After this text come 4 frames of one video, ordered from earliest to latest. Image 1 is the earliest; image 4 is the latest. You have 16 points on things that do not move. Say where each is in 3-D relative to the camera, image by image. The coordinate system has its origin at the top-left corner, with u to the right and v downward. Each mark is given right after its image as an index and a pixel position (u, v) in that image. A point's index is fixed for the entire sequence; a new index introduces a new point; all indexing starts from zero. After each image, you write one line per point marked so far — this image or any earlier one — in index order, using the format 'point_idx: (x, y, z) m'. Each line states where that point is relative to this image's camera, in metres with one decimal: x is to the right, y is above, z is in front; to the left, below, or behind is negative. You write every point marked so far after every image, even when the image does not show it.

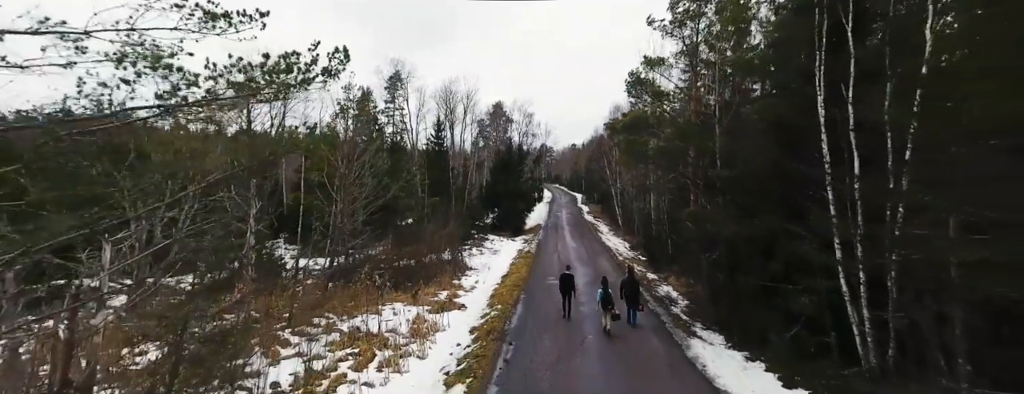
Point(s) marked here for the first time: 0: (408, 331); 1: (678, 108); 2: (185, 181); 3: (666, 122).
0: (-2.8, -3.6, +11.6) m
1: (+5.7, +3.2, +14.8) m
2: (-5.6, +0.1, +6.5) m
3: (+5.1, +2.5, +14.0) m
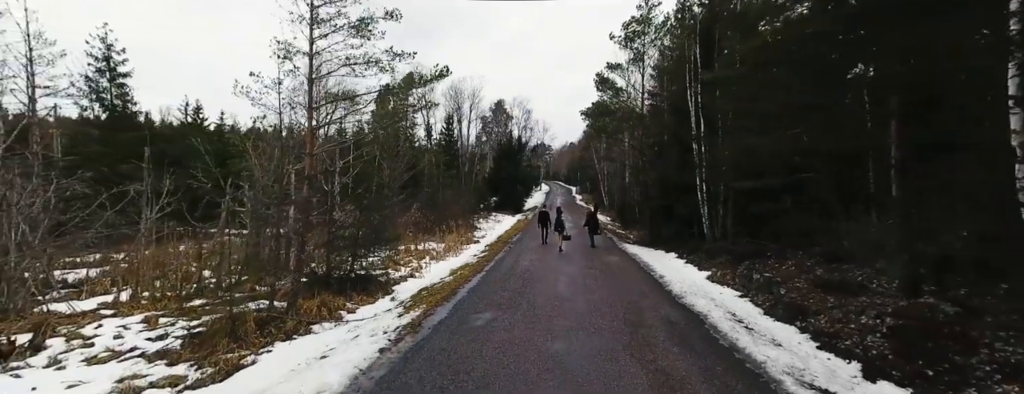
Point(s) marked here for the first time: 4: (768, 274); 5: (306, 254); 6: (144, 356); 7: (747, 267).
0: (-2.7, -2.0, +17.6) m
1: (+5.8, +4.8, +20.8) m
2: (-5.6, +1.7, +12.4) m
3: (+5.1, +4.1, +19.9) m
4: (+4.5, -1.3, +7.5) m
5: (-4.6, -1.3, +9.7) m
6: (-5.0, -2.2, +5.9) m
7: (+4.5, -1.4, +8.2) m
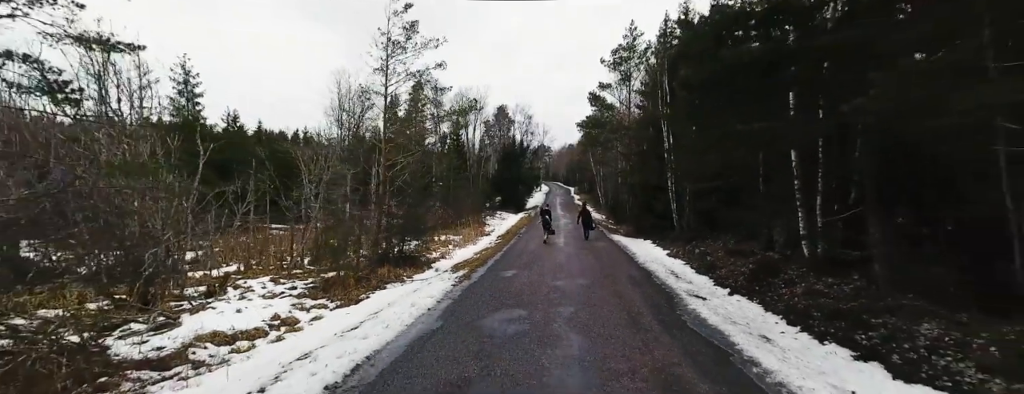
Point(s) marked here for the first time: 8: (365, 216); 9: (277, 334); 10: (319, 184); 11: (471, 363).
0: (-2.4, -2.0, +20.9) m
1: (+6.1, +4.8, +24.0) m
2: (-5.3, +1.7, +15.7) m
3: (+5.5, +4.2, +23.2) m
4: (+4.8, -1.3, +10.8) m
5: (-4.3, -1.3, +13.0) m
6: (-4.7, -2.1, +9.1) m
7: (+4.9, -1.3, +11.5) m
8: (-4.5, -0.6, +13.1) m
9: (-3.5, -2.0, +6.4) m
10: (-7.5, +0.5, +16.8) m
11: (-0.4, -1.6, +4.3) m
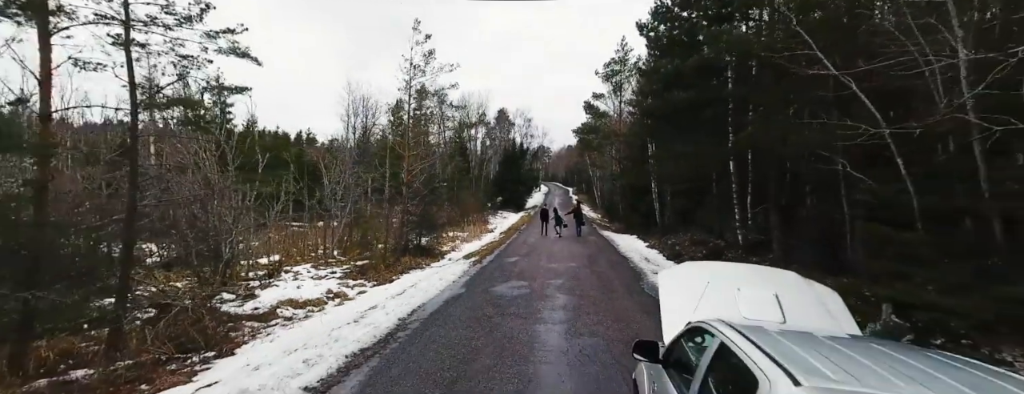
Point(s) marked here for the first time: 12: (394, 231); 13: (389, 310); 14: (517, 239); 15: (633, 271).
0: (-2.3, -2.0, +22.9) m
1: (+6.2, +4.8, +26.1) m
2: (-5.2, +1.7, +17.7) m
3: (+5.5, +4.1, +25.2) m
4: (+4.9, -1.3, +12.8) m
5: (-4.2, -1.3, +15.0) m
6: (-4.6, -2.1, +11.2) m
7: (+4.9, -1.3, +13.6) m
8: (-4.4, -0.6, +15.1) m
9: (-3.4, -2.0, +8.4) m
10: (-7.5, +0.5, +18.8) m
11: (-0.3, -1.6, +6.3) m
12: (-4.1, -1.2, +15.0) m
13: (-1.8, -1.7, +6.3) m
14: (+0.2, -1.8, +18.3) m
15: (+2.7, -1.6, +9.5) m
